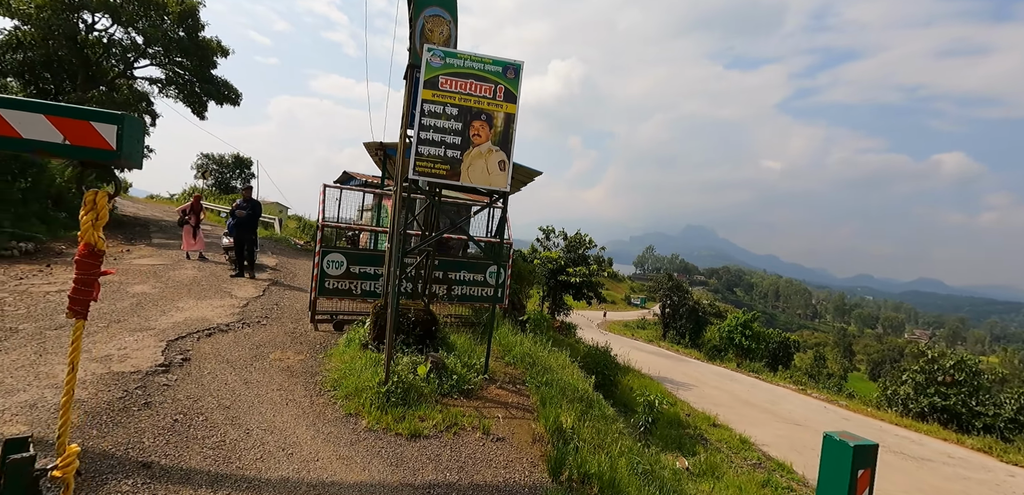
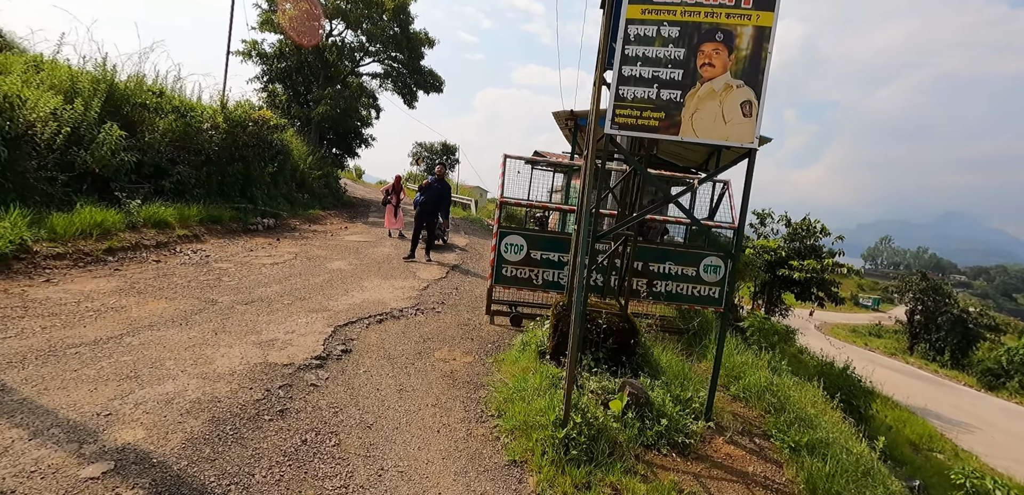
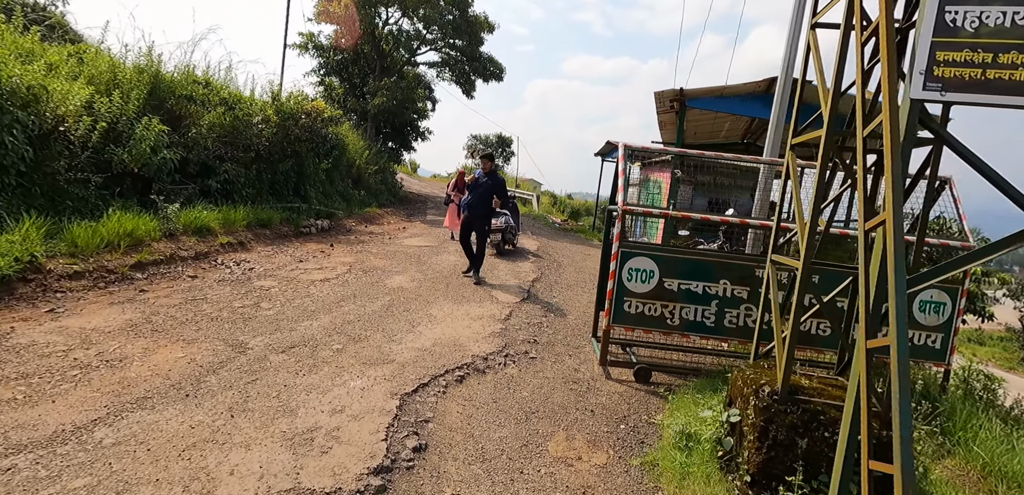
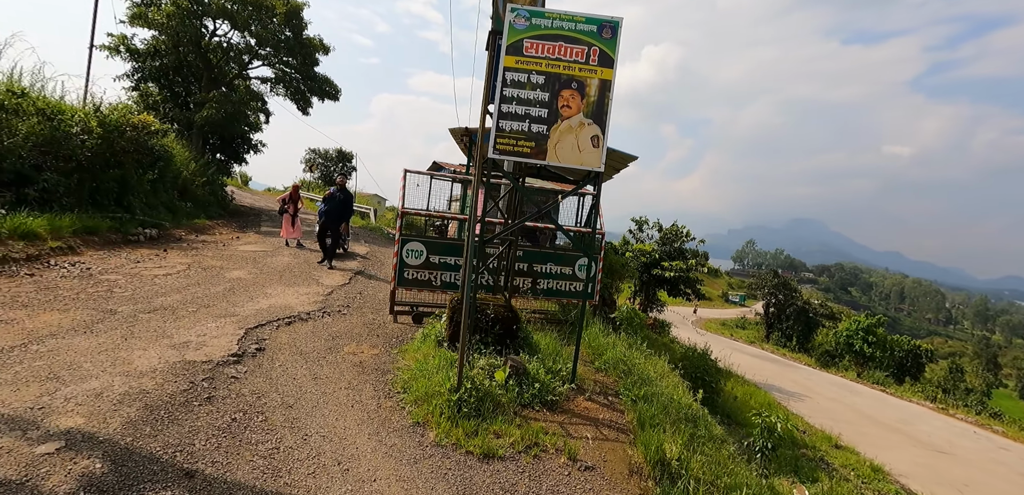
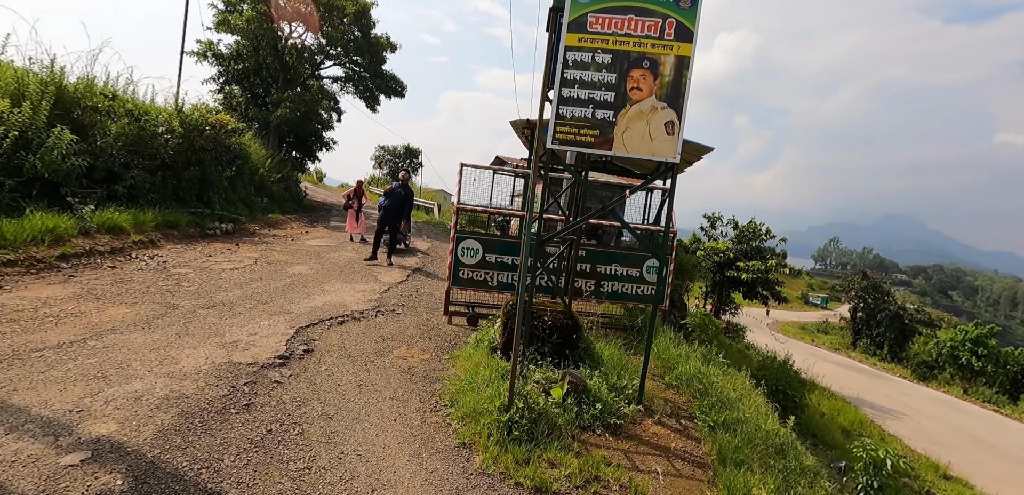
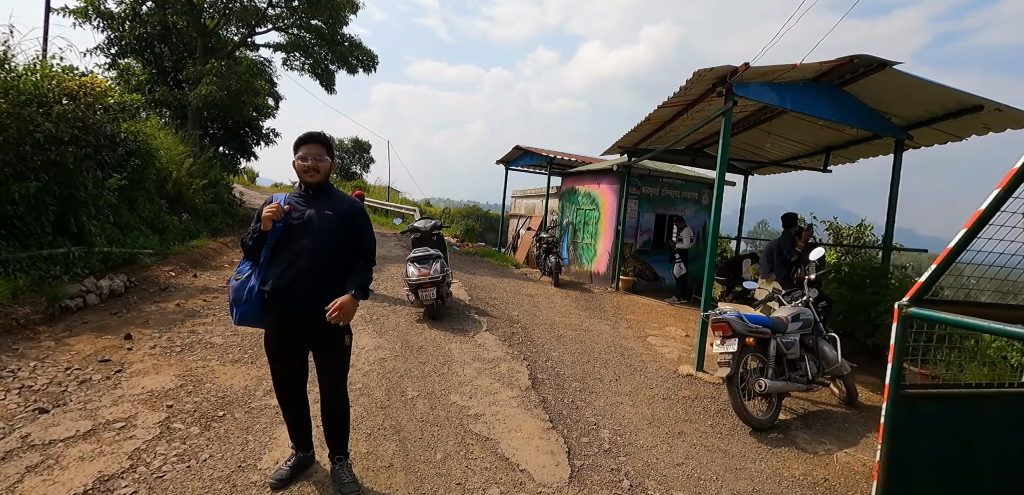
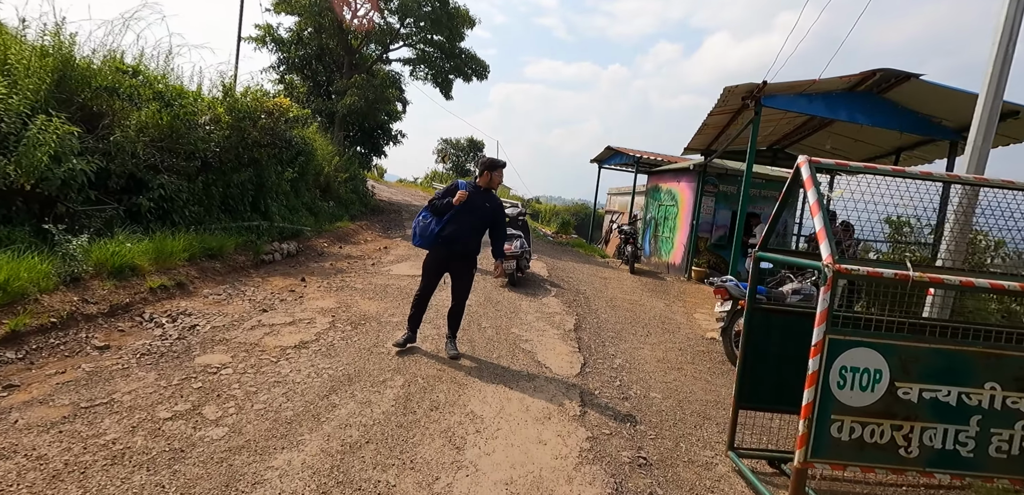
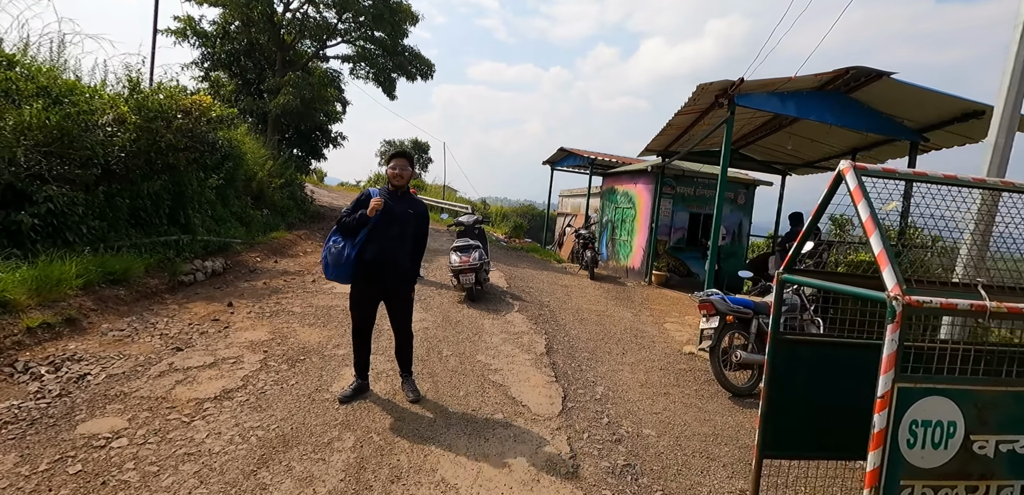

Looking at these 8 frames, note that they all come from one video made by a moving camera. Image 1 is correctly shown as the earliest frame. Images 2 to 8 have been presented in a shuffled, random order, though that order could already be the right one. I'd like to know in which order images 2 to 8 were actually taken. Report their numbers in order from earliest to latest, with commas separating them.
4, 5, 2, 3, 7, 8, 6
